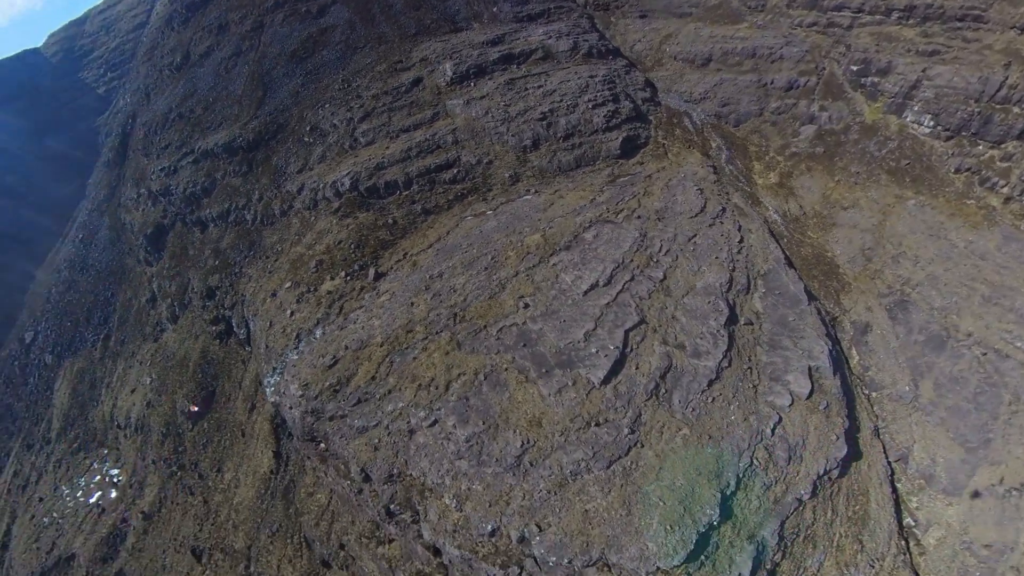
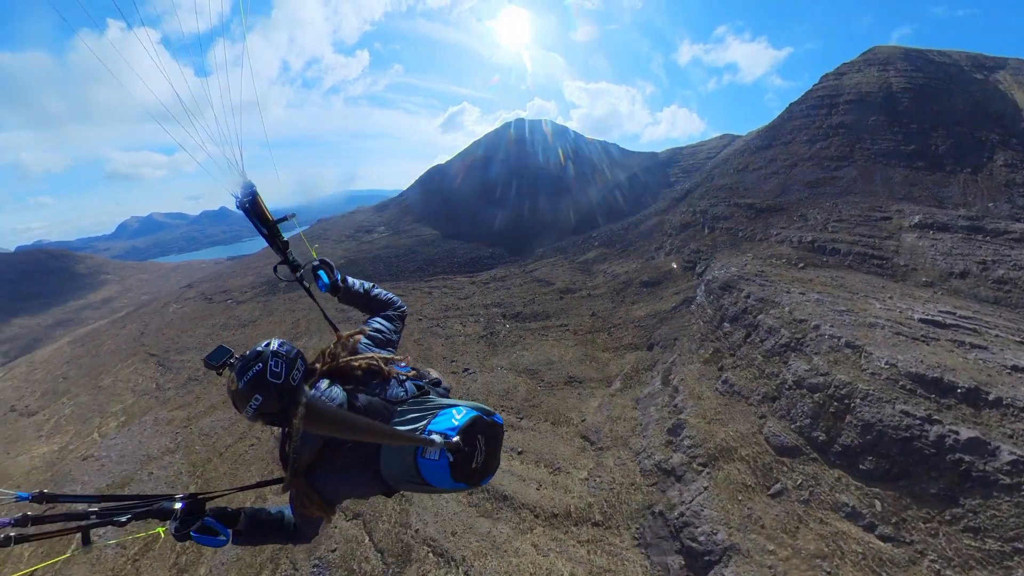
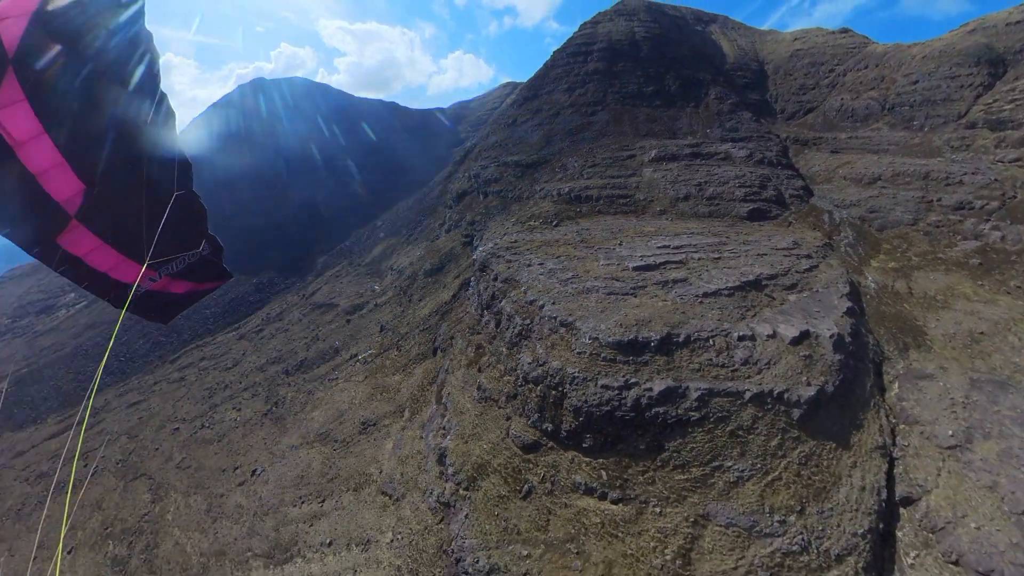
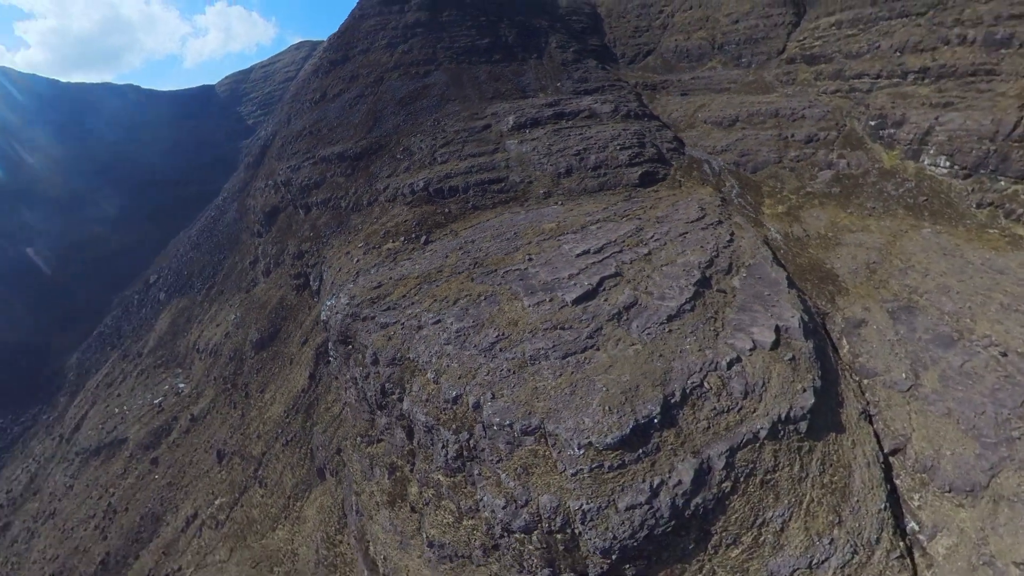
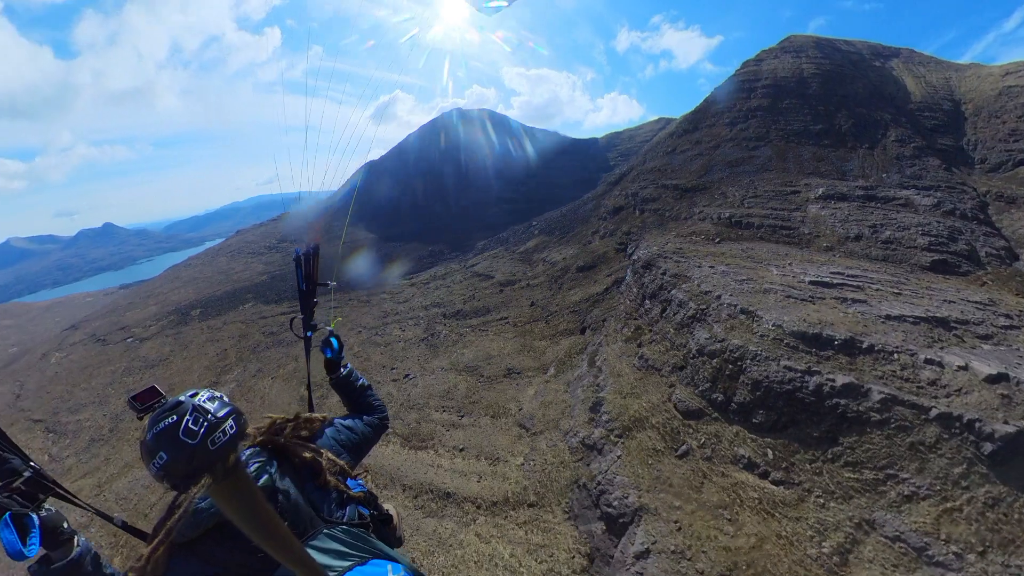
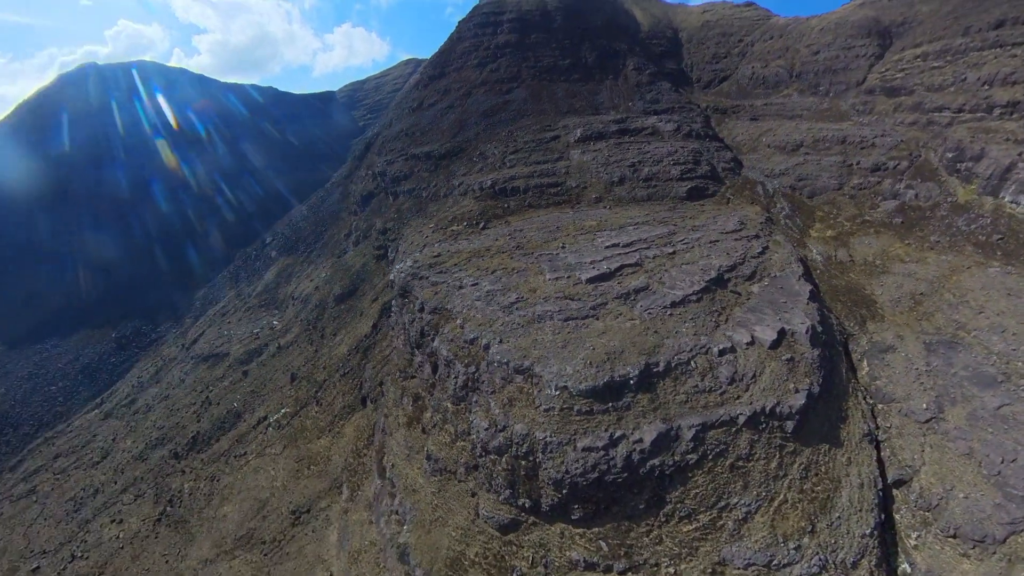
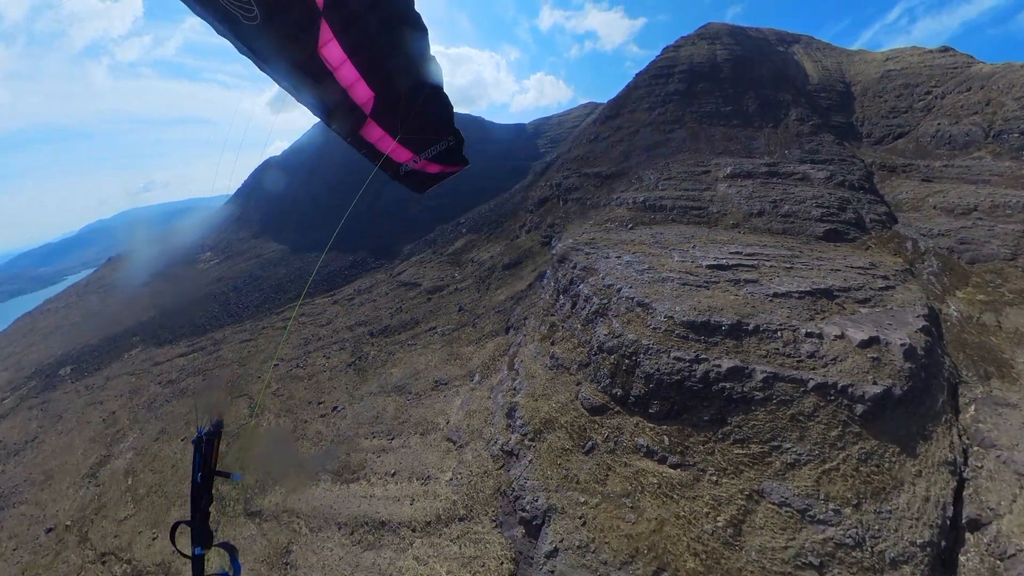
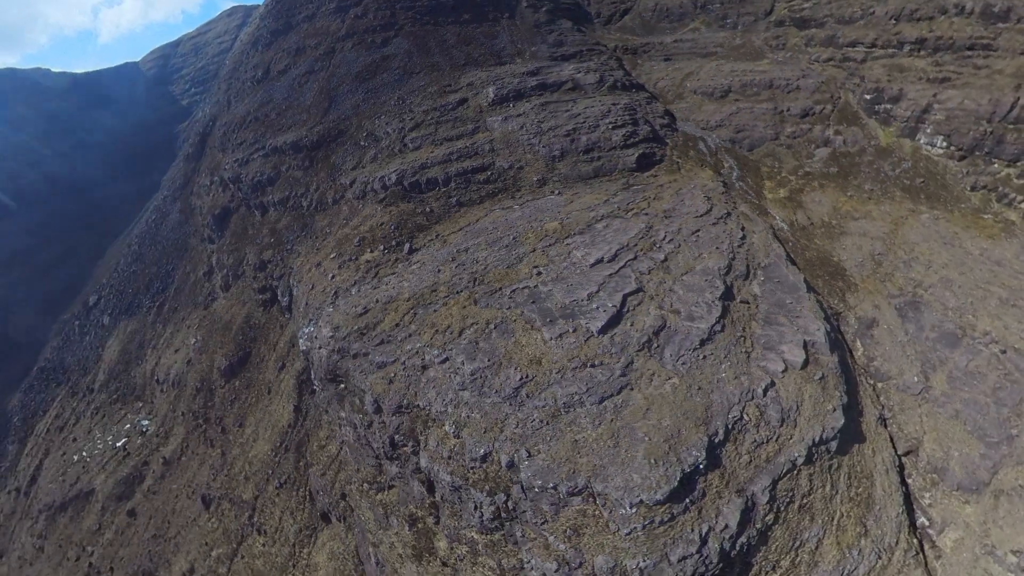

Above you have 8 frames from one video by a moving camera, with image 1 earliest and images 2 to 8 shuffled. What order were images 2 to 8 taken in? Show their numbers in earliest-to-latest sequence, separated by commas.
8, 4, 6, 3, 7, 5, 2
